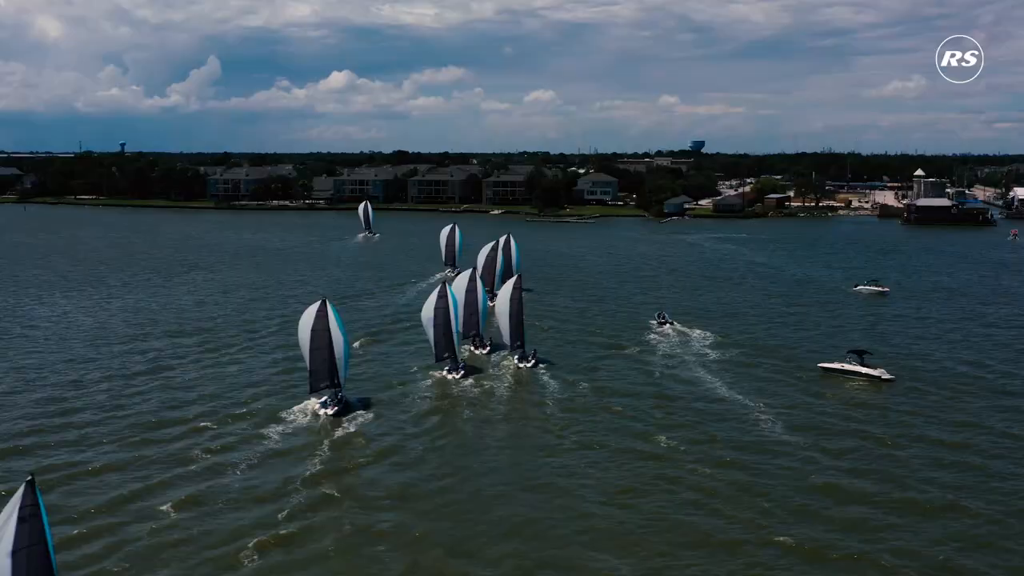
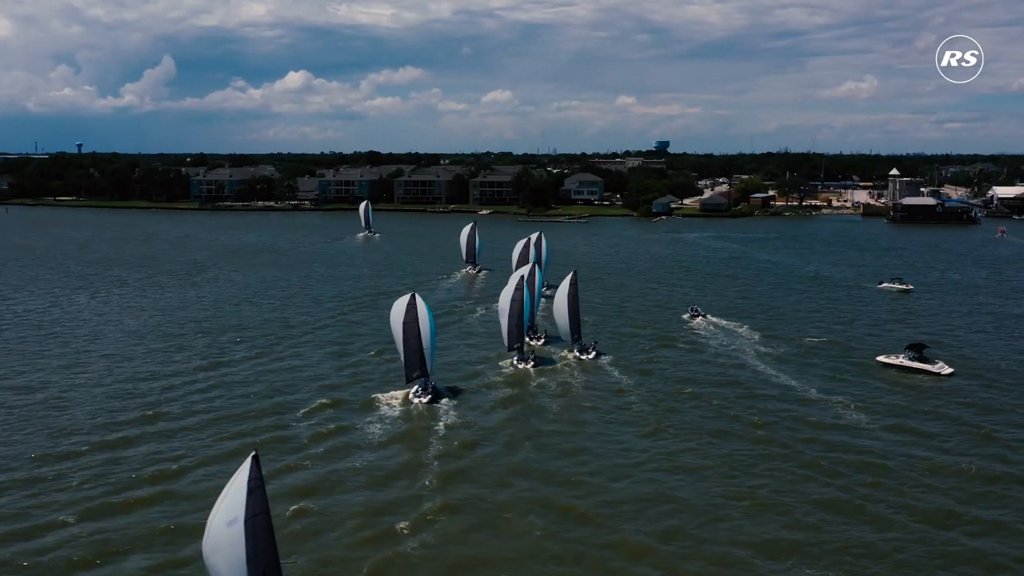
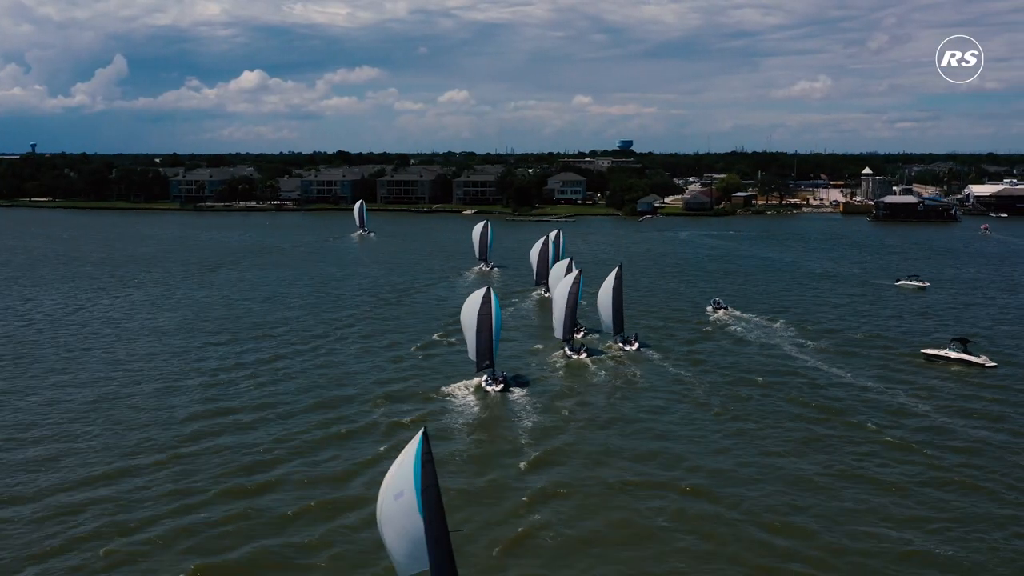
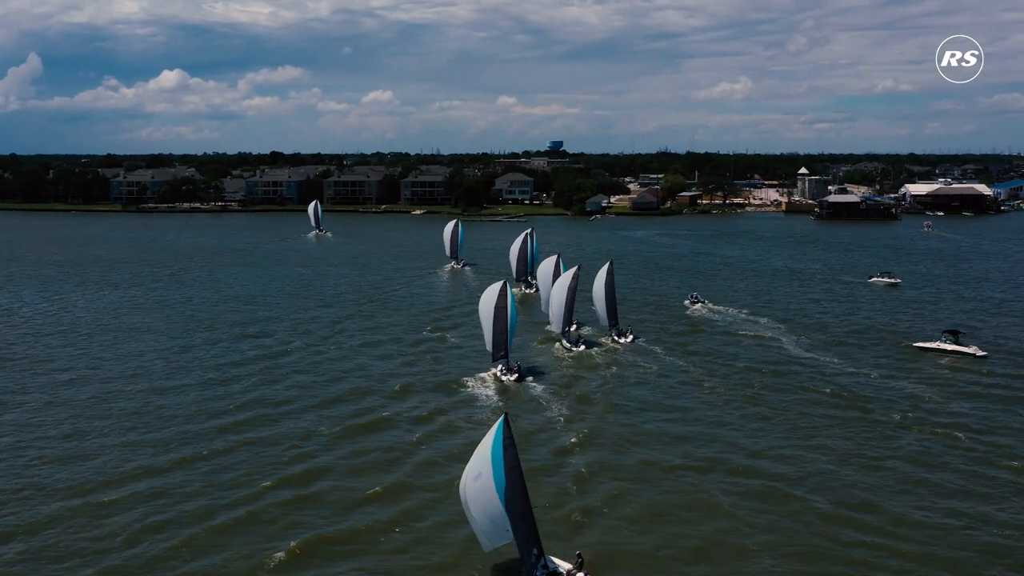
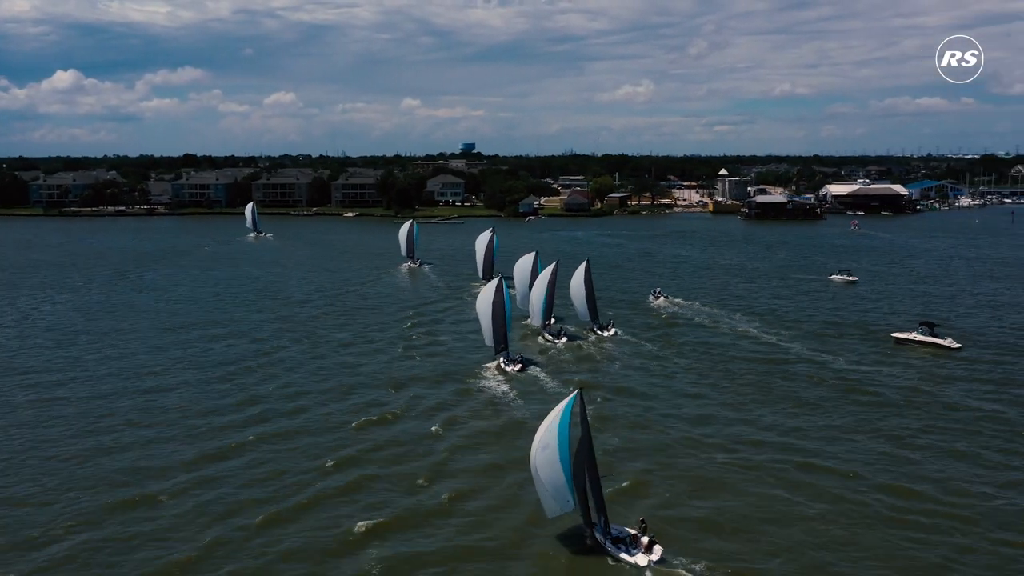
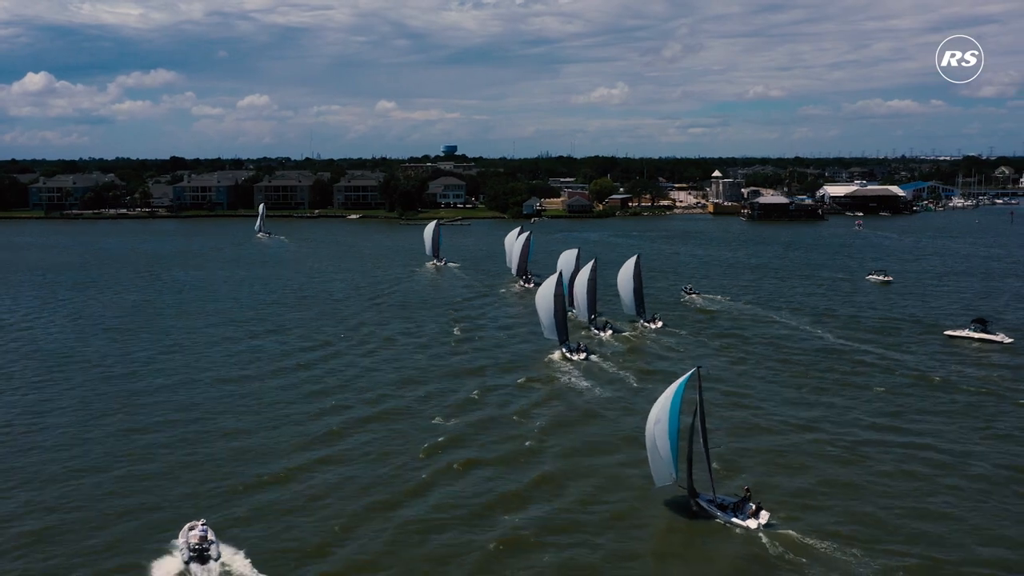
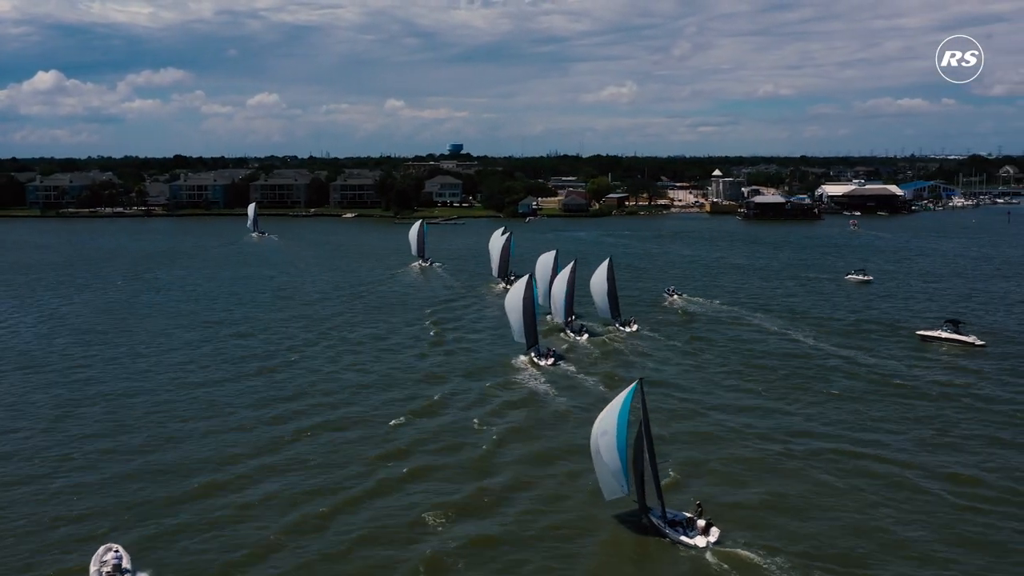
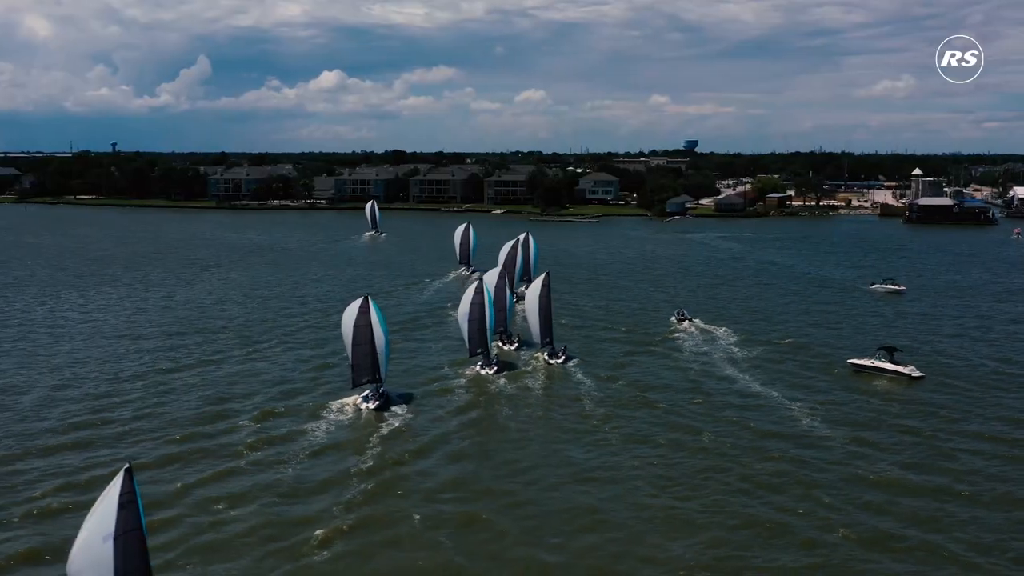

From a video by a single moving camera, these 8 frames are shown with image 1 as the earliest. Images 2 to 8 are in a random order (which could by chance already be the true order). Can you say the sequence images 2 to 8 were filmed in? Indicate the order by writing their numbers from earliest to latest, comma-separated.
8, 2, 3, 4, 5, 7, 6
